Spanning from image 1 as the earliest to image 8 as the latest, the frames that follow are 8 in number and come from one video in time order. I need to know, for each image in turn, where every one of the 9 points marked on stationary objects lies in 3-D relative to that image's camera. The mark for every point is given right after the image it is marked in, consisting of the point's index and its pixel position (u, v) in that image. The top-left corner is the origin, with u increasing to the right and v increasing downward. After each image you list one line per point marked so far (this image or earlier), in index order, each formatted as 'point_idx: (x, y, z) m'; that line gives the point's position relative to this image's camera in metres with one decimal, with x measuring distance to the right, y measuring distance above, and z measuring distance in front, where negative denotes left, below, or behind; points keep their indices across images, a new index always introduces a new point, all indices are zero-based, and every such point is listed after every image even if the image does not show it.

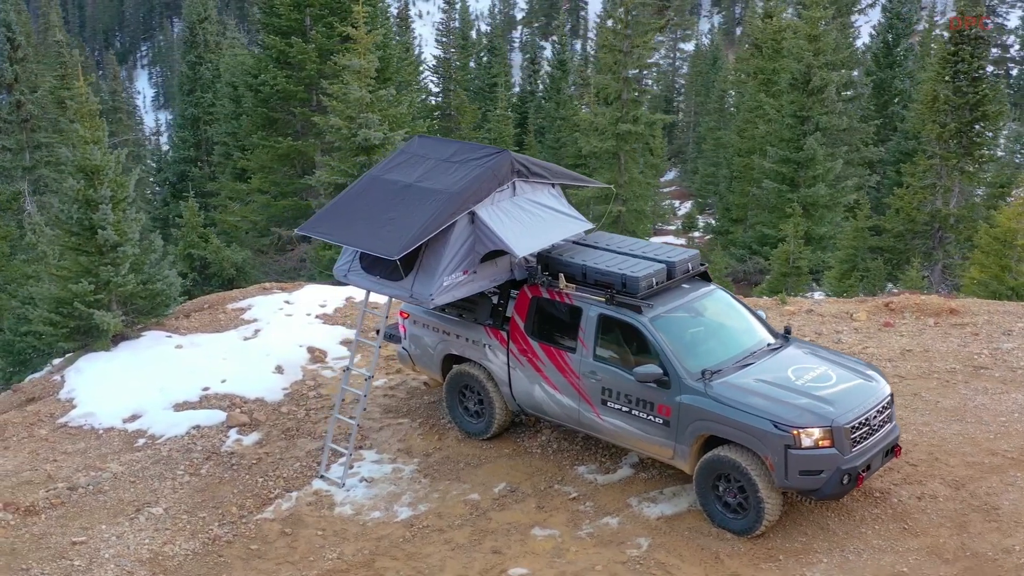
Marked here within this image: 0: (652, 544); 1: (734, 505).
0: (+0.9, -1.6, +7.3) m
1: (+1.4, -1.3, +7.4) m
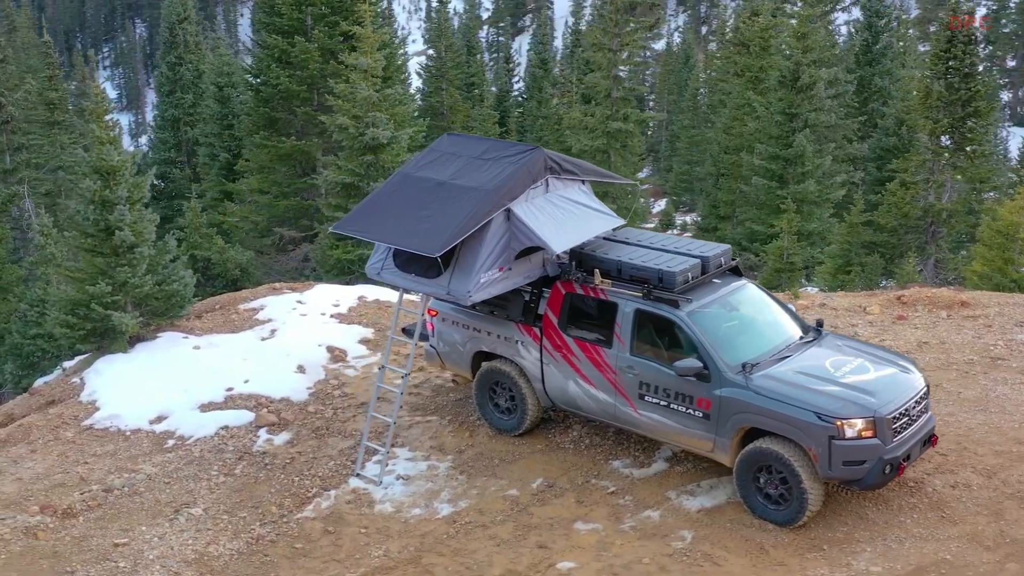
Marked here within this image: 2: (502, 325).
0: (+1.1, -1.5, +7.4) m
1: (+1.6, -1.3, +7.5) m
2: (-0.1, -0.3, +8.7) m
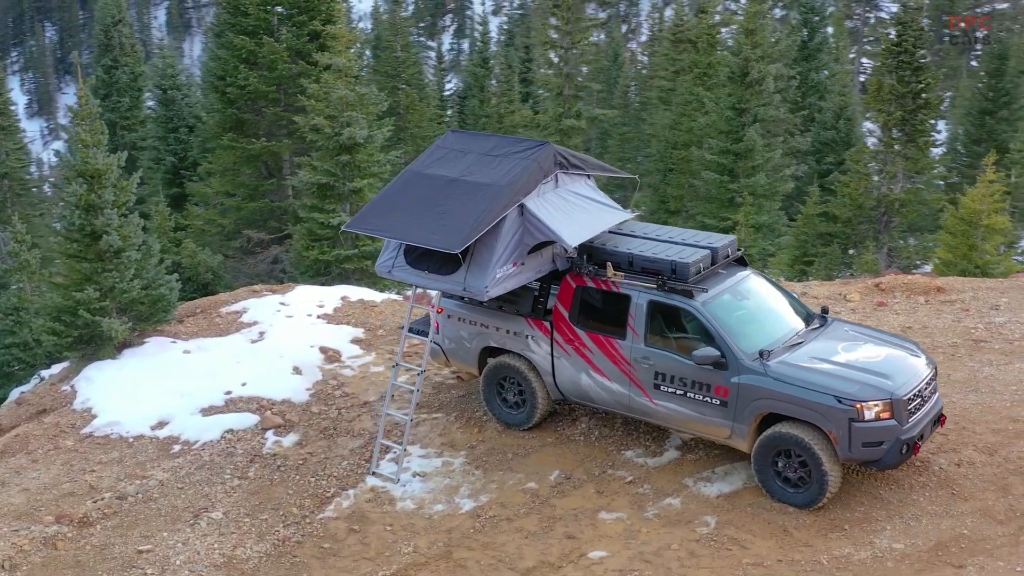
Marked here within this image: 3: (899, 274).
0: (+1.3, -1.5, +7.6) m
1: (+1.8, -1.2, +7.6) m
2: (0.0, -0.2, +8.8) m
3: (+3.9, +0.1, +11.9) m
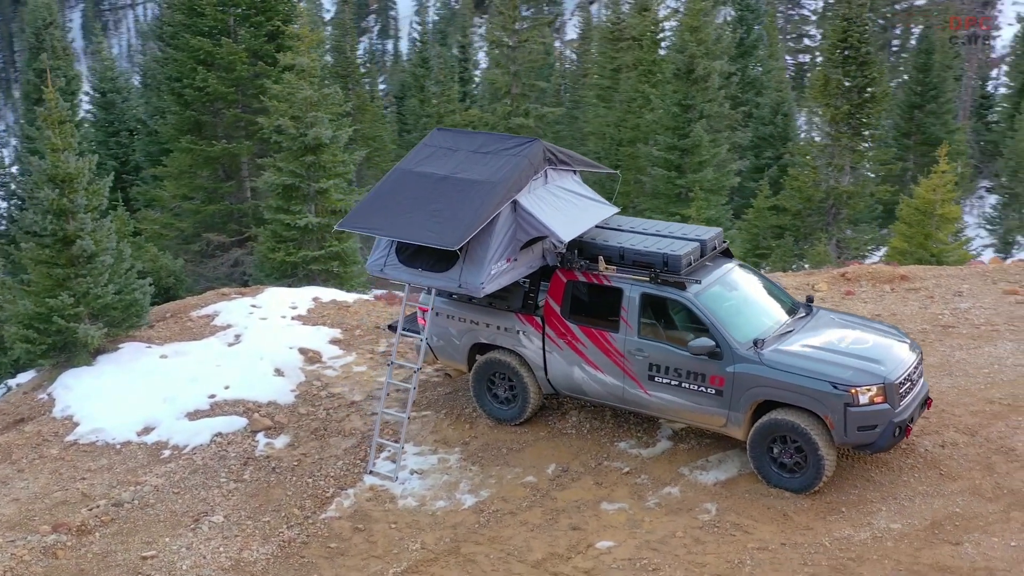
0: (+1.3, -1.4, +7.7) m
1: (+1.8, -1.1, +7.8) m
2: (-0.1, -0.2, +8.8) m
3: (+3.6, +0.2, +12.2) m
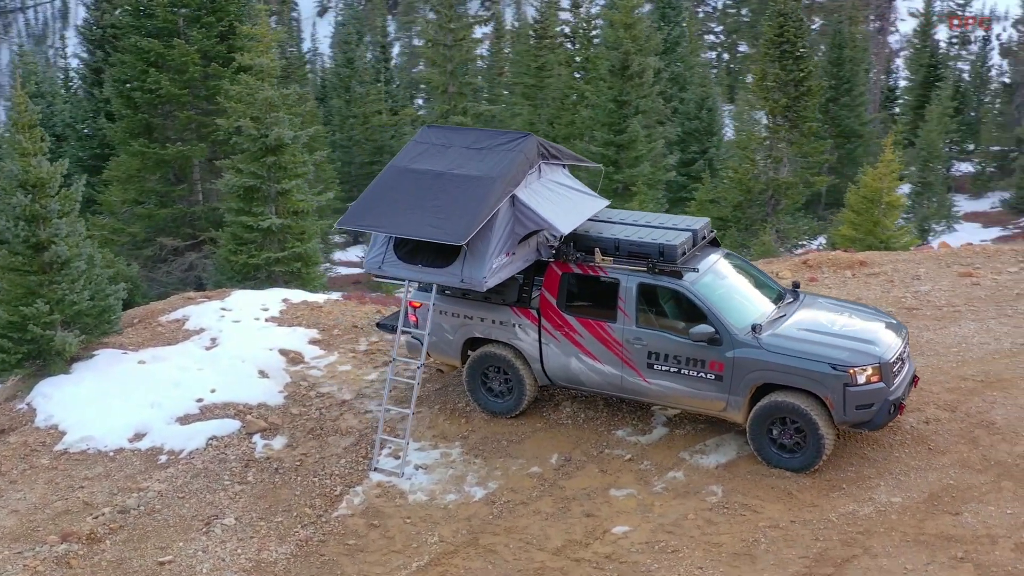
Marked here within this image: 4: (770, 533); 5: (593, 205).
0: (+1.4, -1.3, +7.9) m
1: (+1.9, -1.1, +8.0) m
2: (-0.1, -0.2, +8.9) m
3: (+3.2, +0.4, +12.6) m
4: (+1.6, -1.5, +7.3) m
5: (+0.6, +0.6, +8.8) m
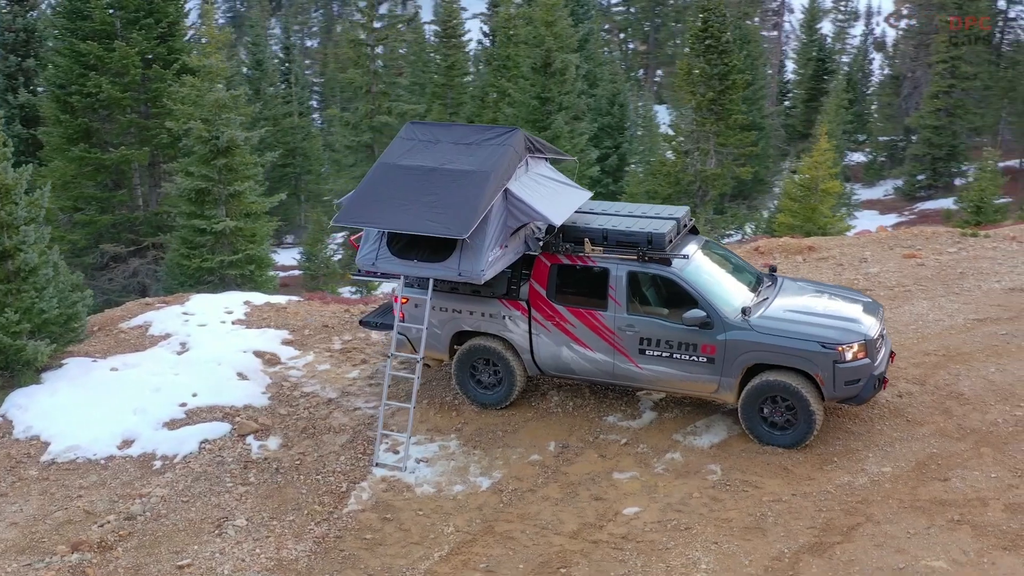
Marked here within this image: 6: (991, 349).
0: (+1.4, -1.2, +8.2) m
1: (+1.9, -0.9, +8.4) m
2: (-0.2, -0.1, +9.0) m
3: (+2.8, +0.5, +13.0) m
4: (+1.7, -1.4, +7.6) m
5: (+0.5, +0.7, +9.0) m
6: (+3.9, -0.5, +9.9) m
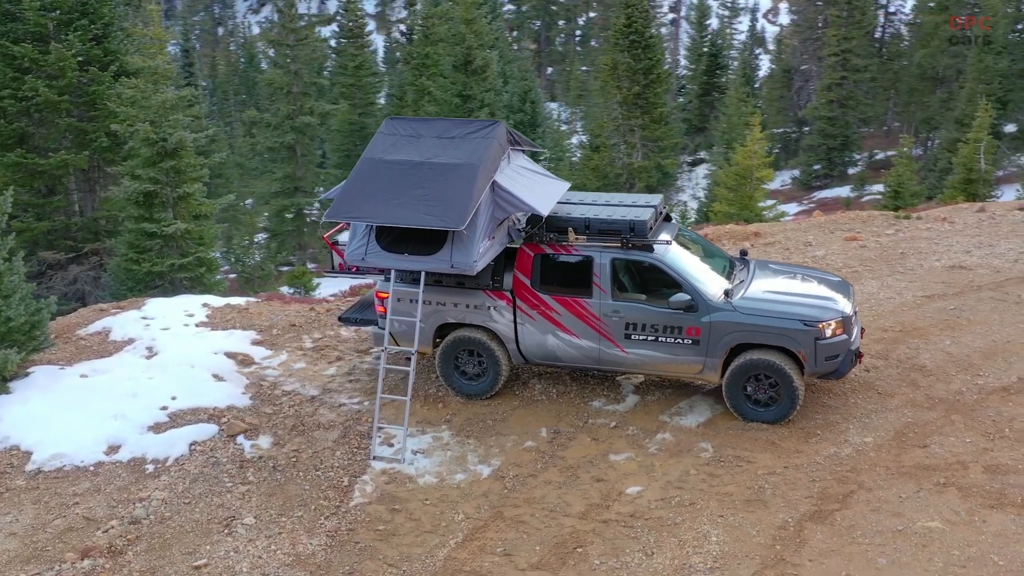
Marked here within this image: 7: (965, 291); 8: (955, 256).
0: (+1.4, -1.1, +8.5) m
1: (+1.8, -0.8, +8.7) m
2: (-0.3, -0.1, +9.1) m
3: (+2.2, +0.7, +13.4) m
4: (+1.7, -1.3, +7.9) m
5: (+0.3, +0.8, +9.2) m
6: (+3.7, -0.3, +10.4) m
7: (+4.2, 0.0, +11.1) m
8: (+4.4, +0.3, +12.0) m
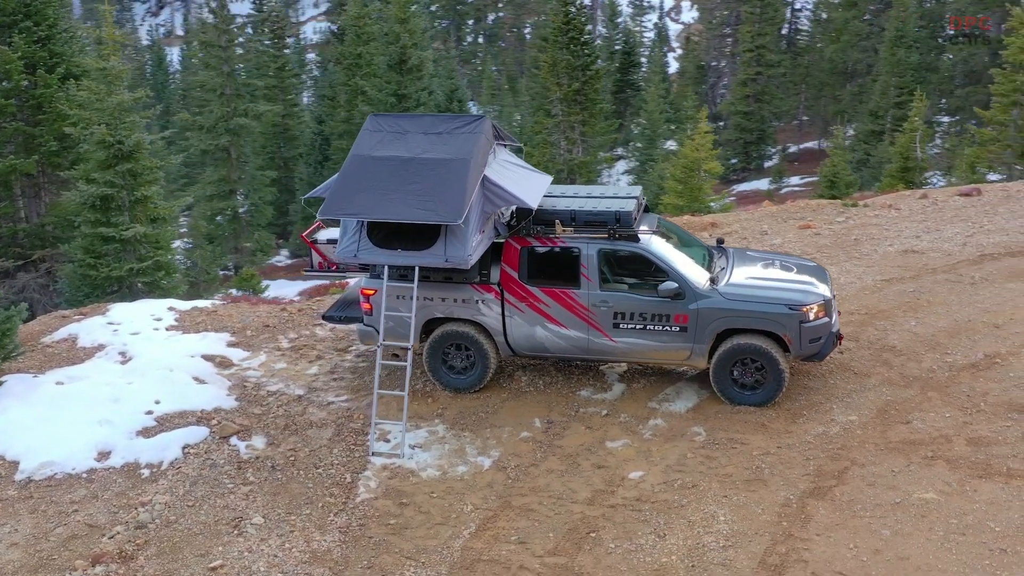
0: (+1.4, -1.0, +8.7) m
1: (+1.8, -0.7, +8.9) m
2: (-0.4, 0.0, +9.2) m
3: (+1.8, +0.8, +13.6) m
4: (+1.7, -1.2, +8.2) m
5: (+0.2, +0.8, +9.3) m
6: (+3.5, -0.1, +10.8) m
7: (+3.9, +0.1, +11.5) m
8: (+4.1, +0.5, +12.5) m
